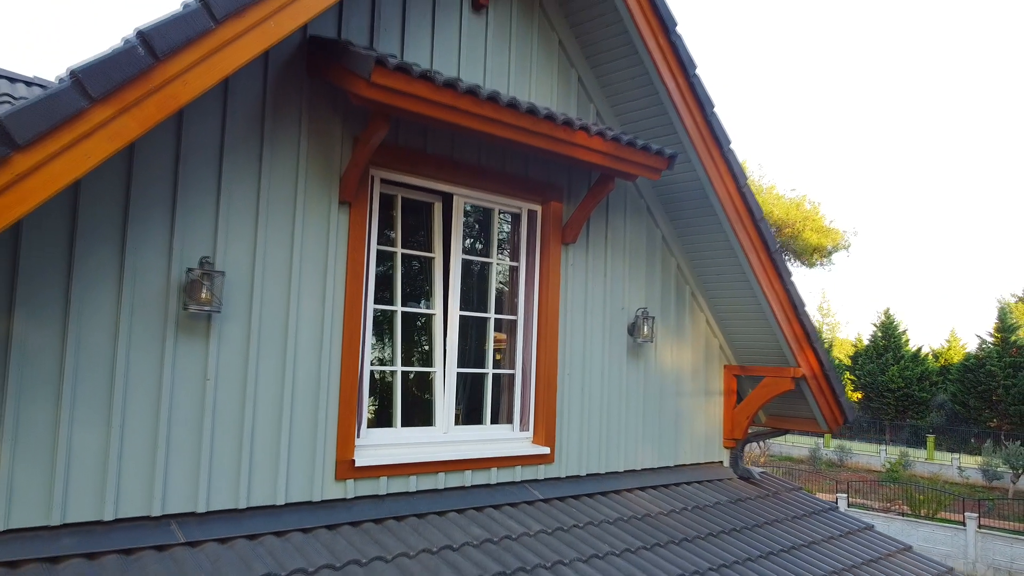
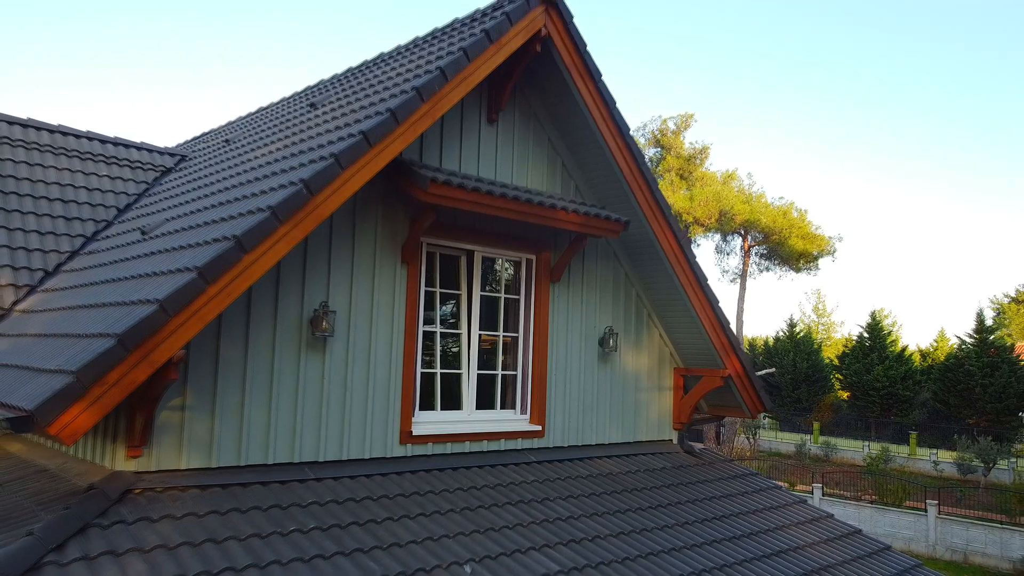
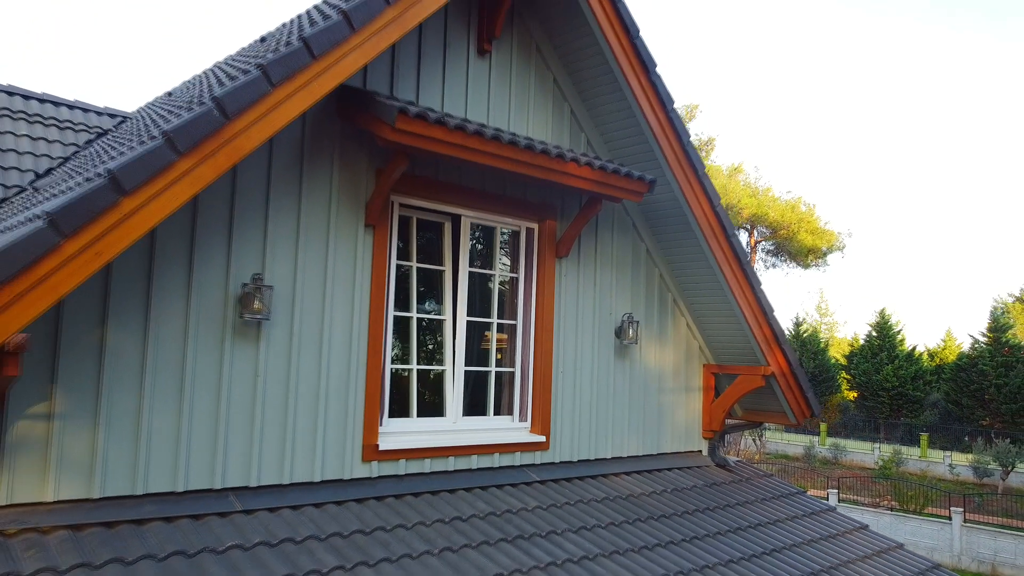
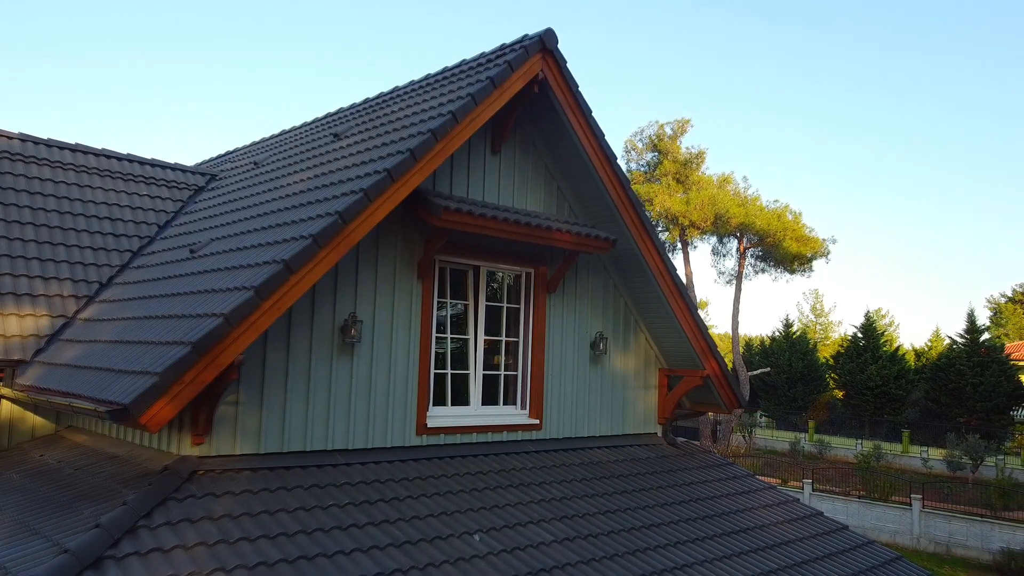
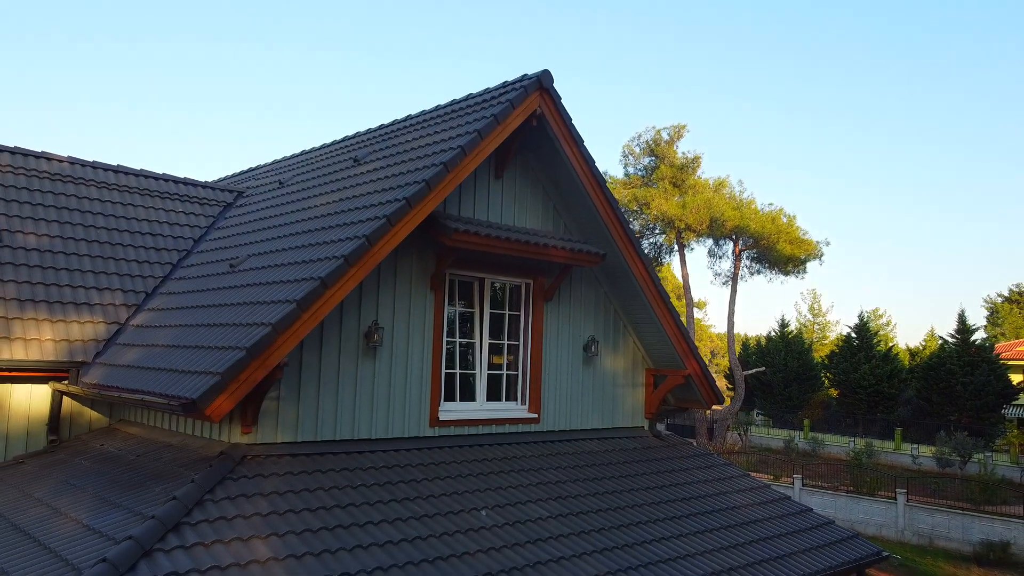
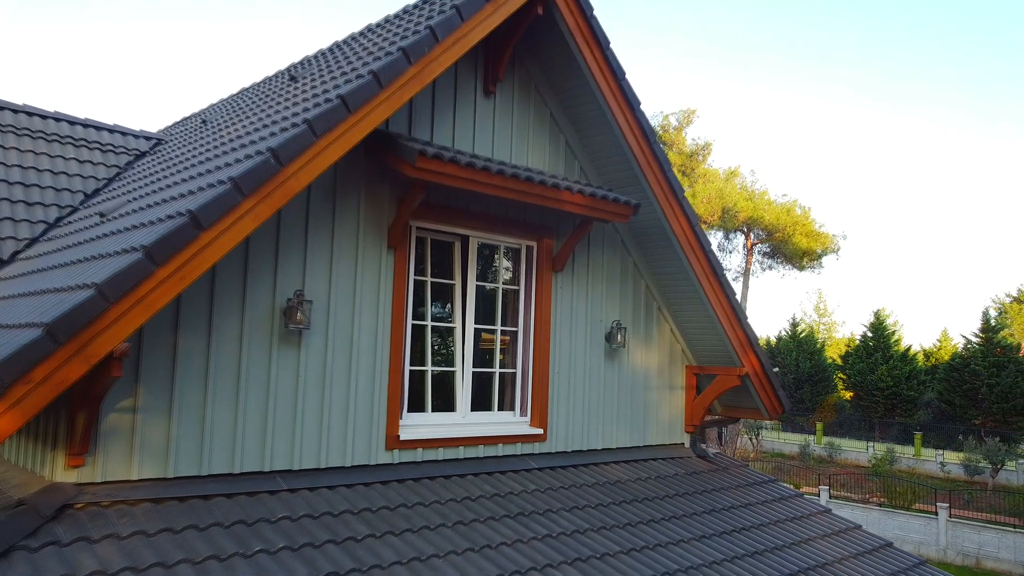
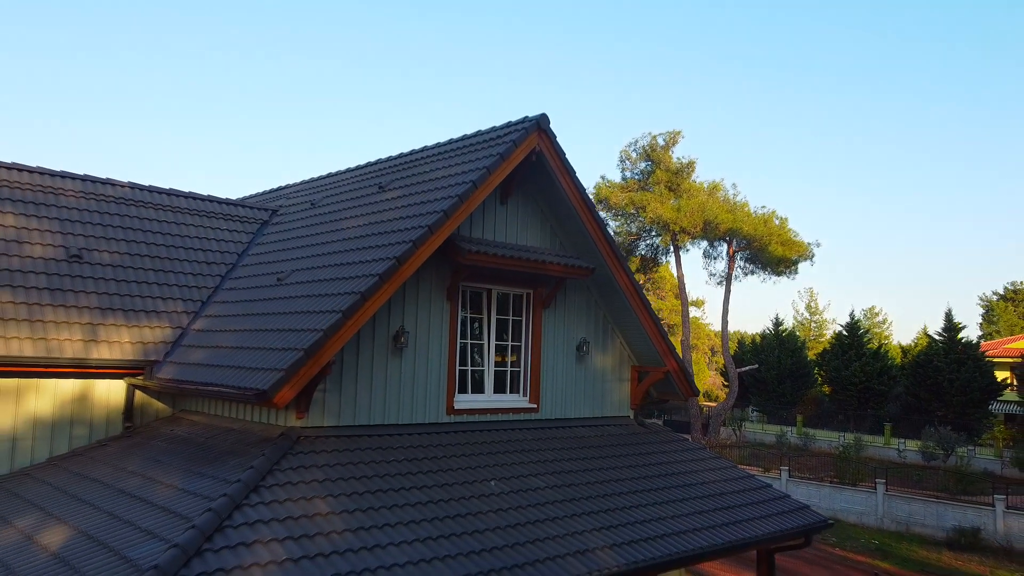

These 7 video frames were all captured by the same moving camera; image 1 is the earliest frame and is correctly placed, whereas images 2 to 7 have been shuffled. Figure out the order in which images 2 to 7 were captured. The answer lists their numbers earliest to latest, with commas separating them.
3, 6, 2, 4, 5, 7
